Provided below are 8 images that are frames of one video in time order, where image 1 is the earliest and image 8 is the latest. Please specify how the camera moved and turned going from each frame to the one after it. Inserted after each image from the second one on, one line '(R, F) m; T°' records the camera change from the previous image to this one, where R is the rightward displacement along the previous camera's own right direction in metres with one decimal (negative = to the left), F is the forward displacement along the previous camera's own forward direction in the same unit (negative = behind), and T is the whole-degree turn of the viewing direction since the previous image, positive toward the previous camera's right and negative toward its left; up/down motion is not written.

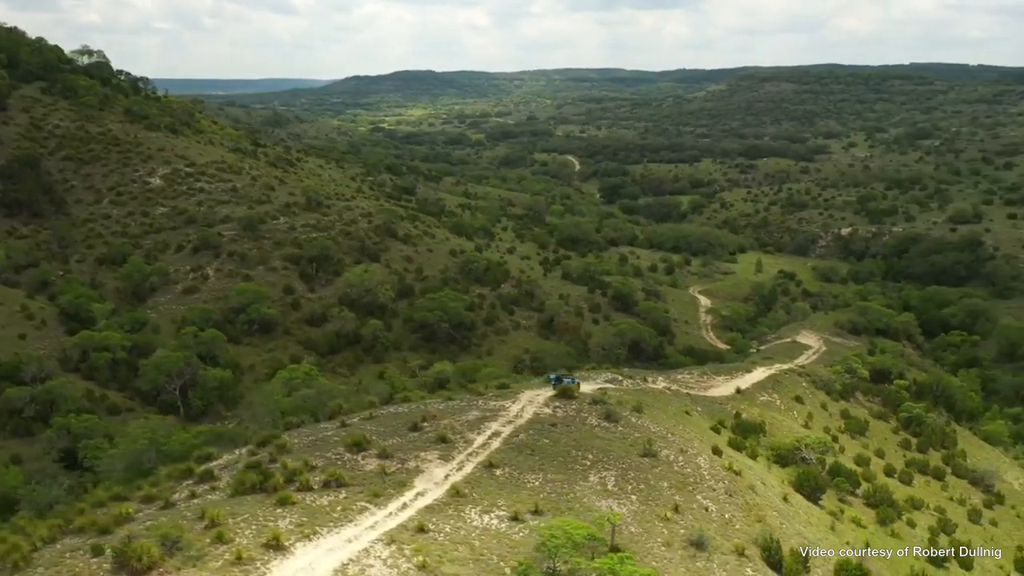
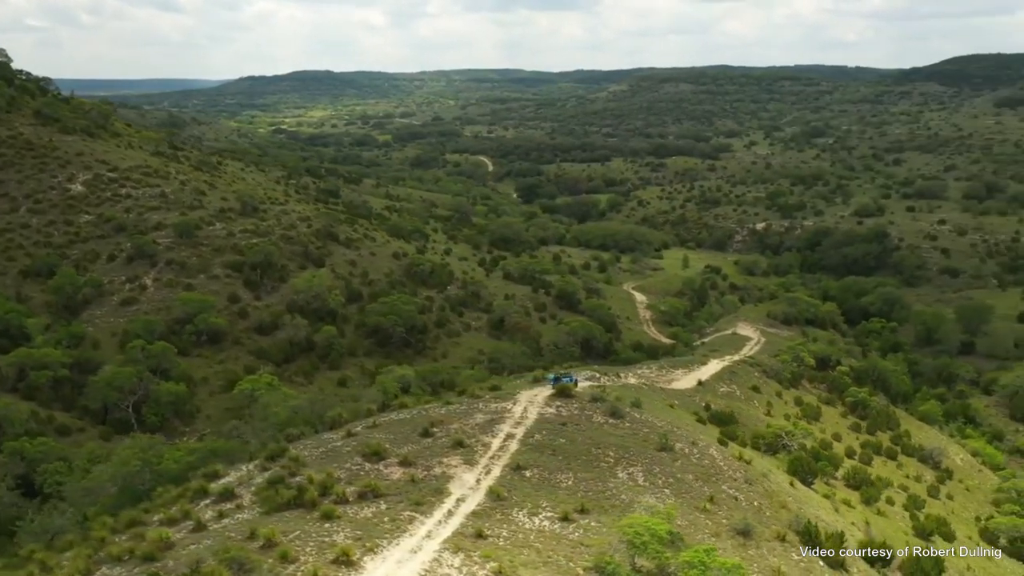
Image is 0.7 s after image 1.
(-2.9, +0.2) m; +7°
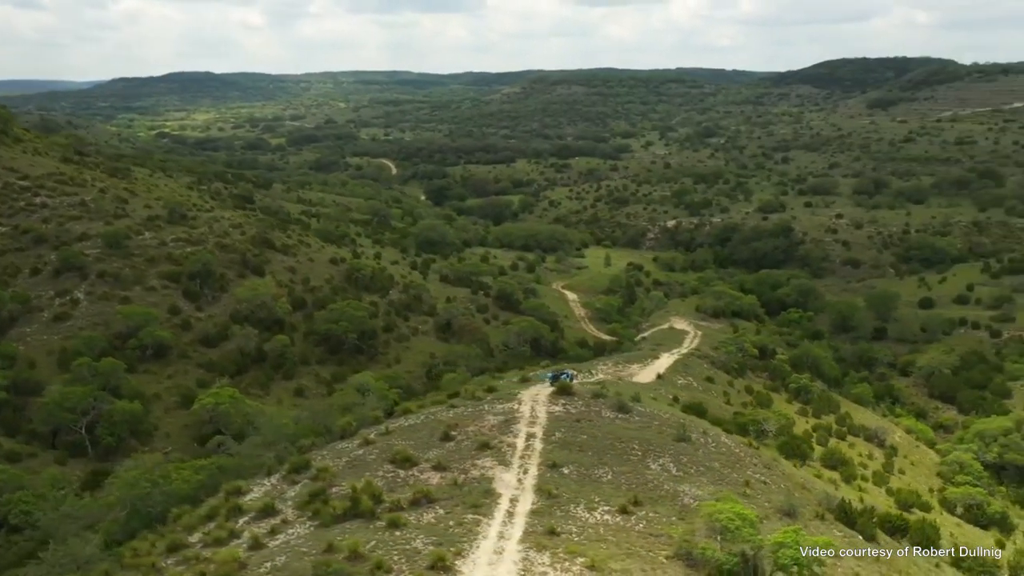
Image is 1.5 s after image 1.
(-3.4, 0.0) m; +7°
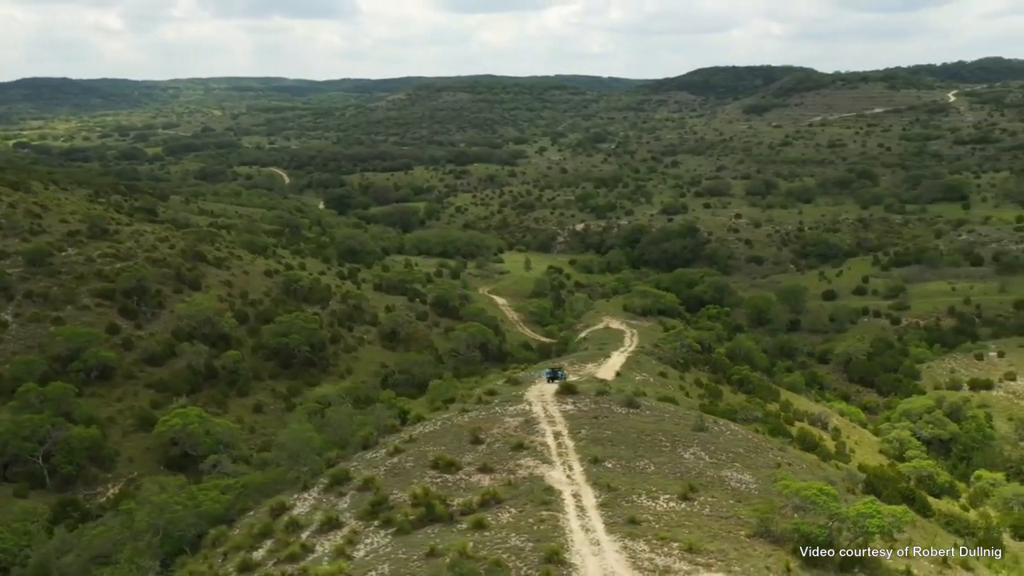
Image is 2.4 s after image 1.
(-3.9, -0.2) m; +8°
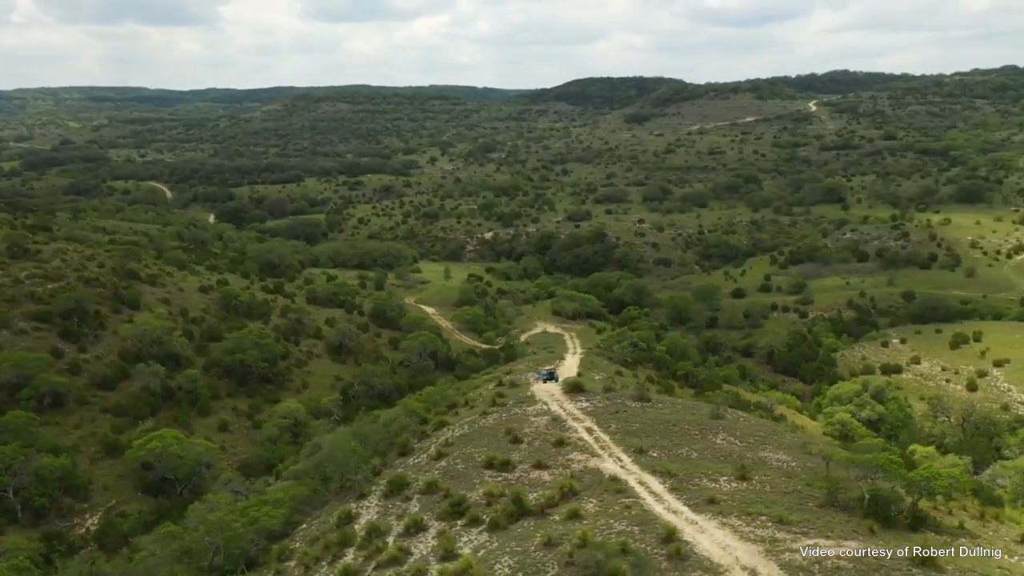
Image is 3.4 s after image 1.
(-4.4, -0.5) m; +8°
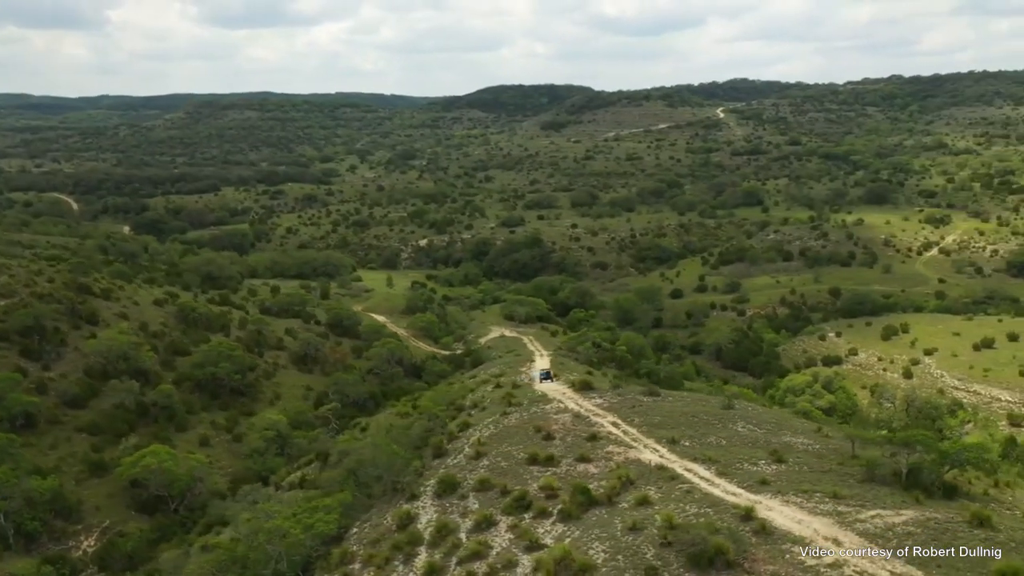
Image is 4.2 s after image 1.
(-3.5, -0.6) m; +6°
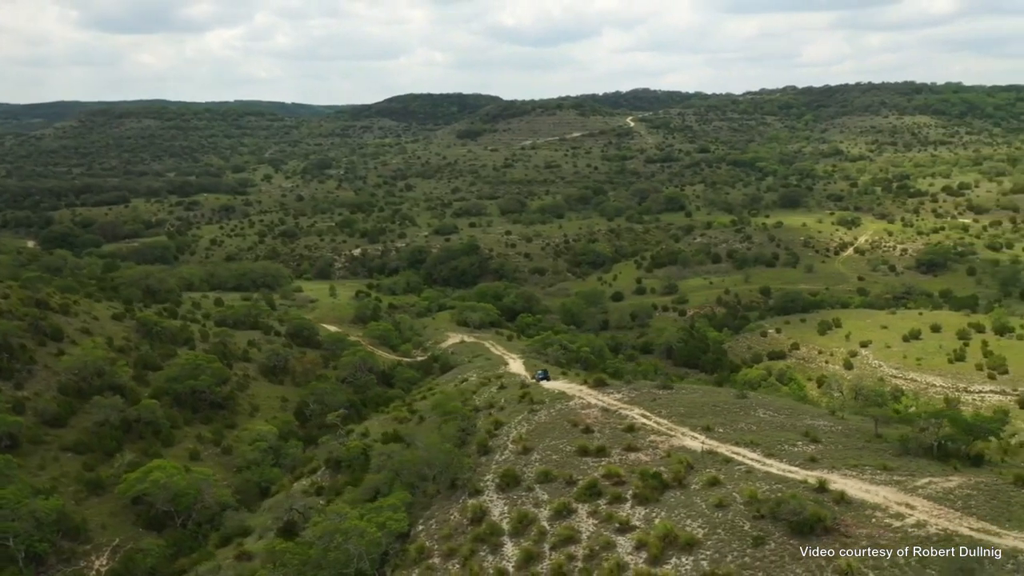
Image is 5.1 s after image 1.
(-4.1, -0.8) m; +7°
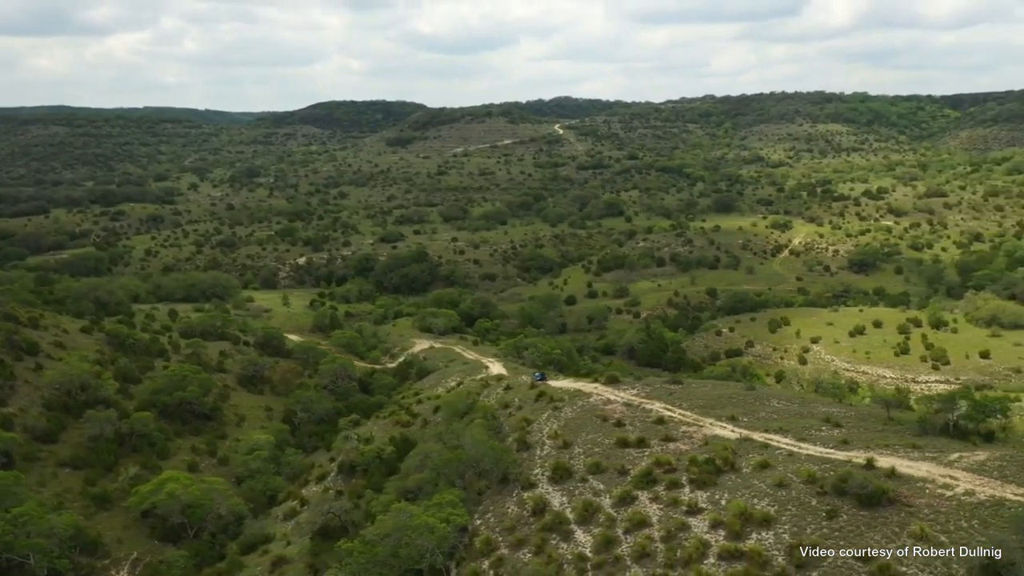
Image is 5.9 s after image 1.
(-3.6, -0.8) m; +5°
